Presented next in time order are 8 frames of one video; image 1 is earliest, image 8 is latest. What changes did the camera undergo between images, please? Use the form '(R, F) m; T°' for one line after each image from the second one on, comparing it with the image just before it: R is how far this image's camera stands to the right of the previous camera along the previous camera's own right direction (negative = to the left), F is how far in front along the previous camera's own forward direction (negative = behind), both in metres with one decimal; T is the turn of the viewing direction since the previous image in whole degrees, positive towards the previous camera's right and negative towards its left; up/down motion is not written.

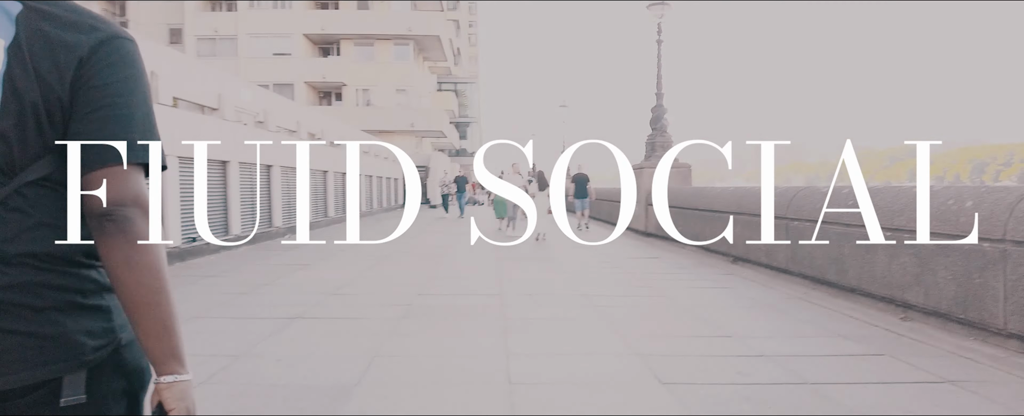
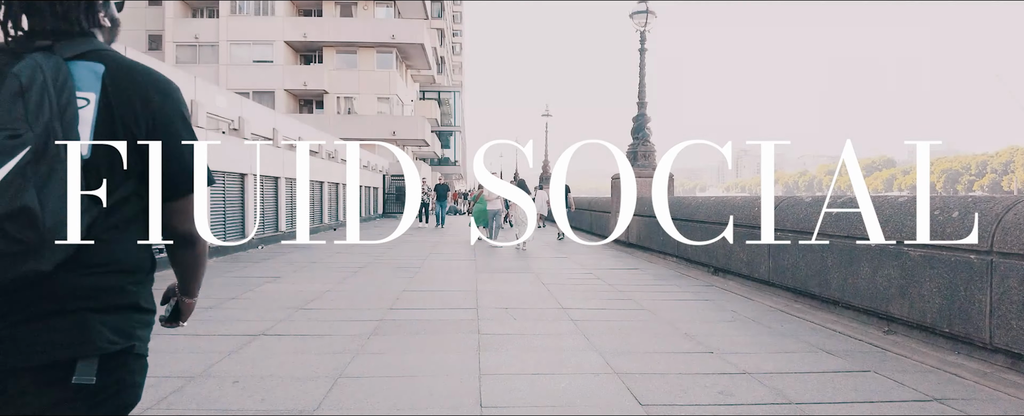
(+0.1, +0.2) m; +1°
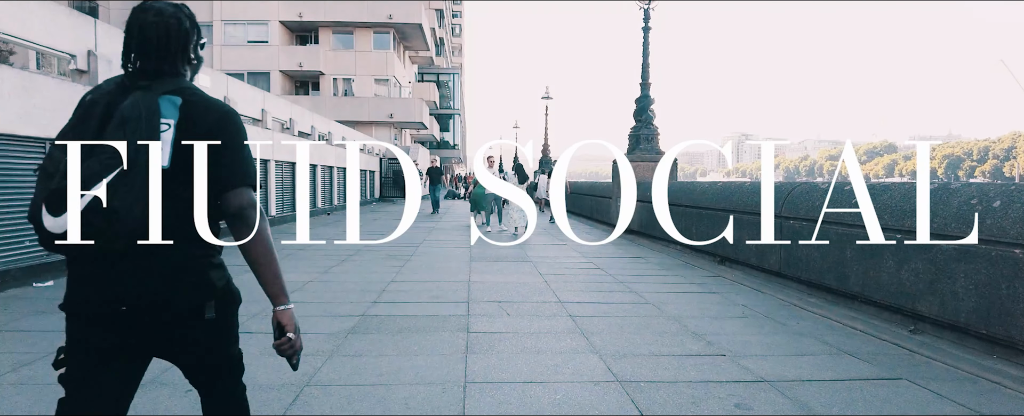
(+0.1, +0.5) m; 0°
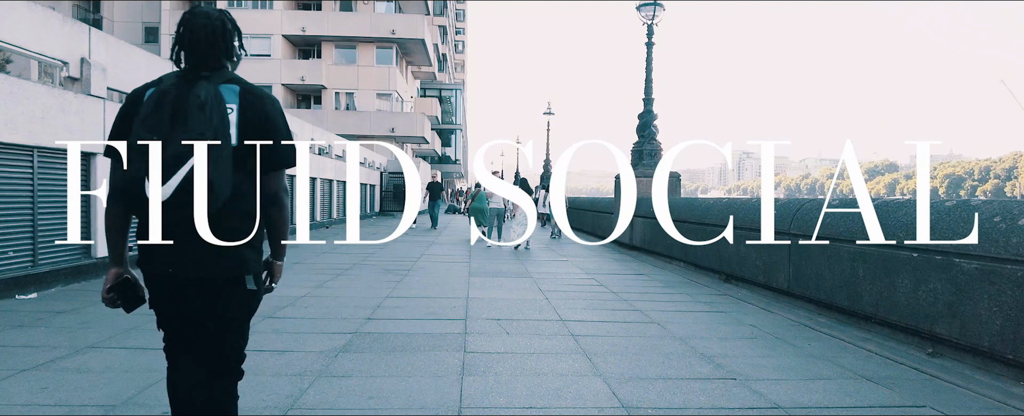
(0.0, +0.2) m; 0°
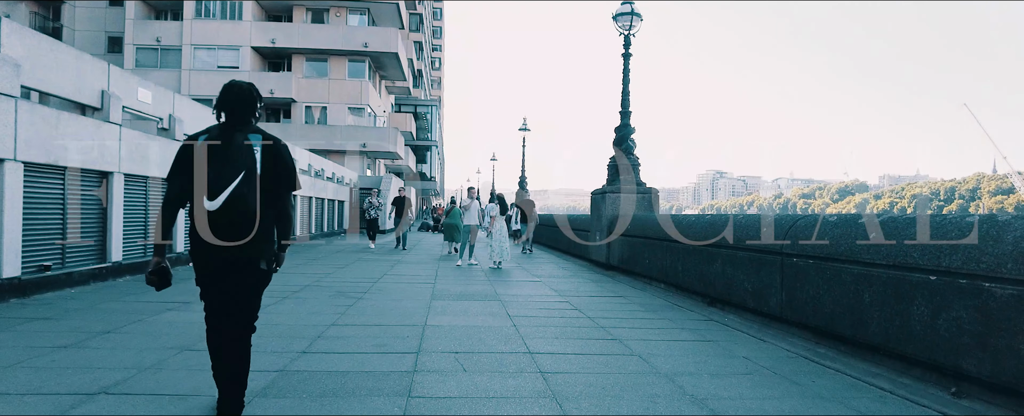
(+0.1, +0.8) m; +2°
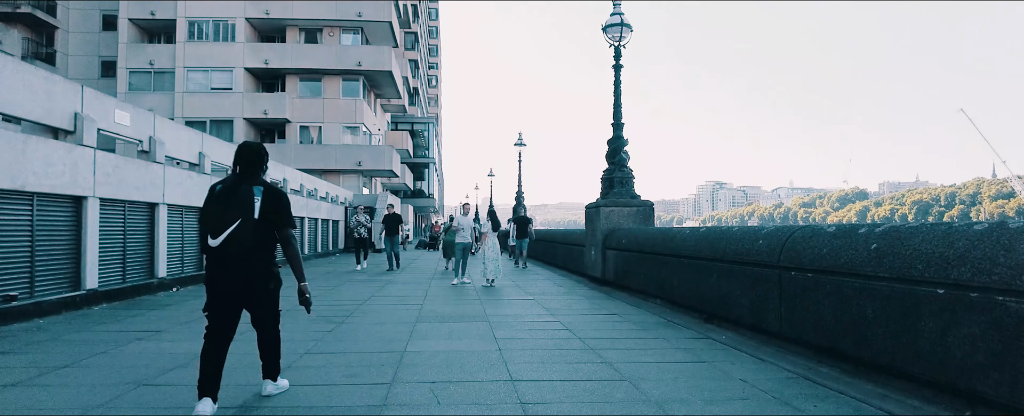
(+0.2, +0.3) m; 0°
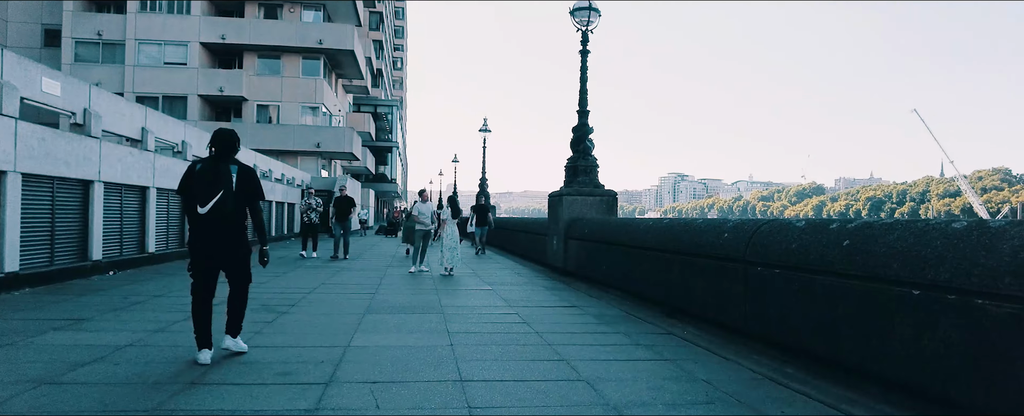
(+0.1, +0.4) m; +3°
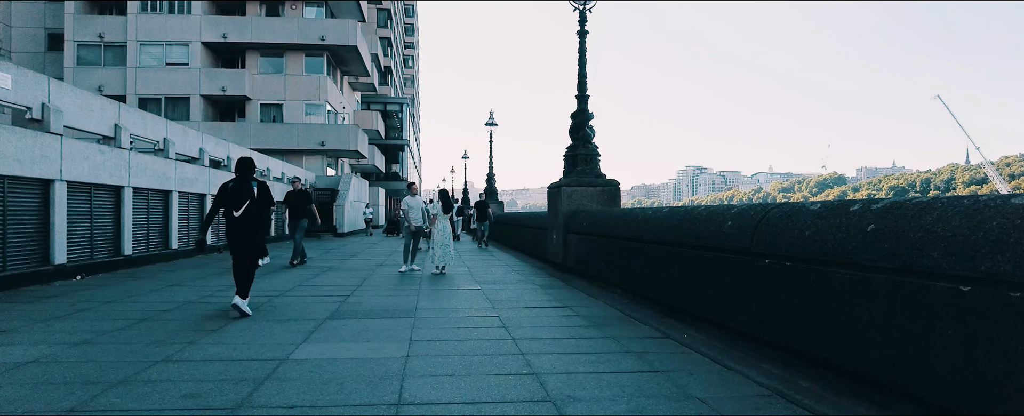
(+0.4, +0.9) m; -2°
